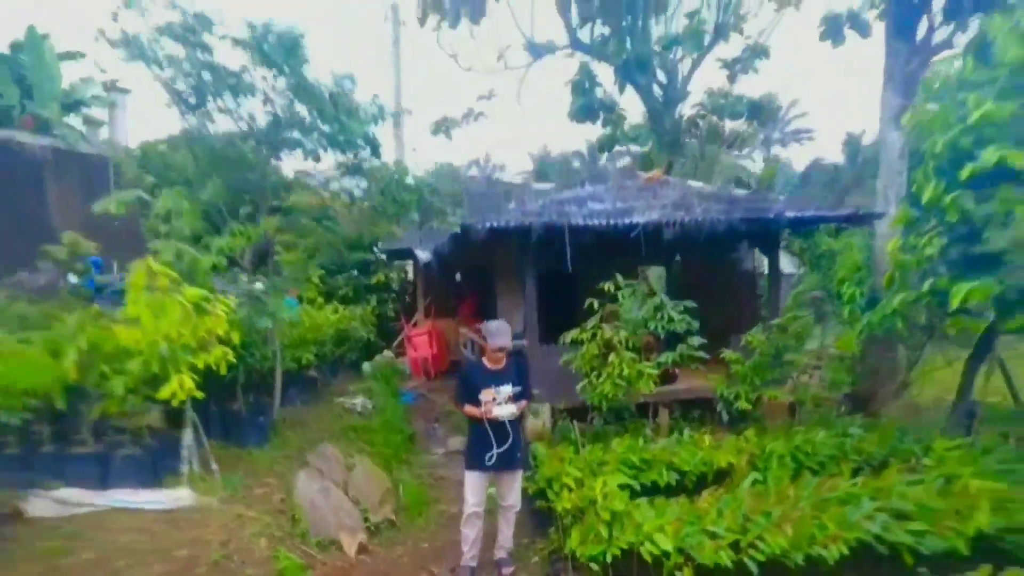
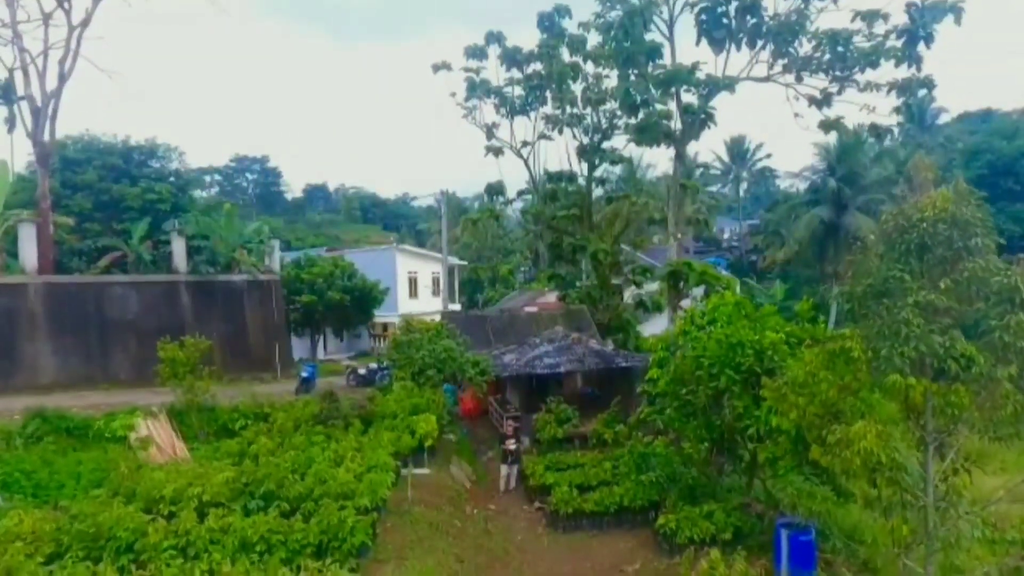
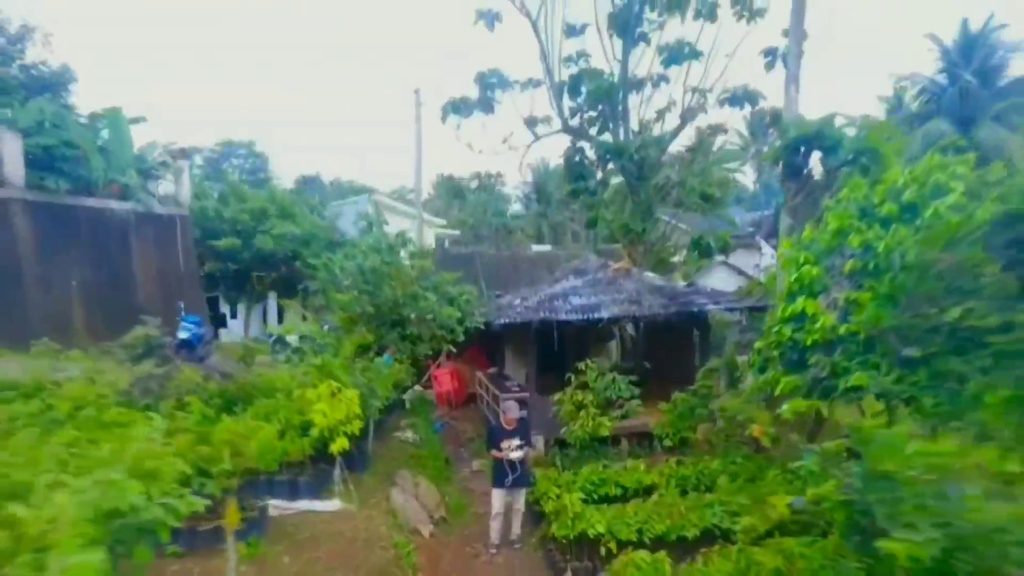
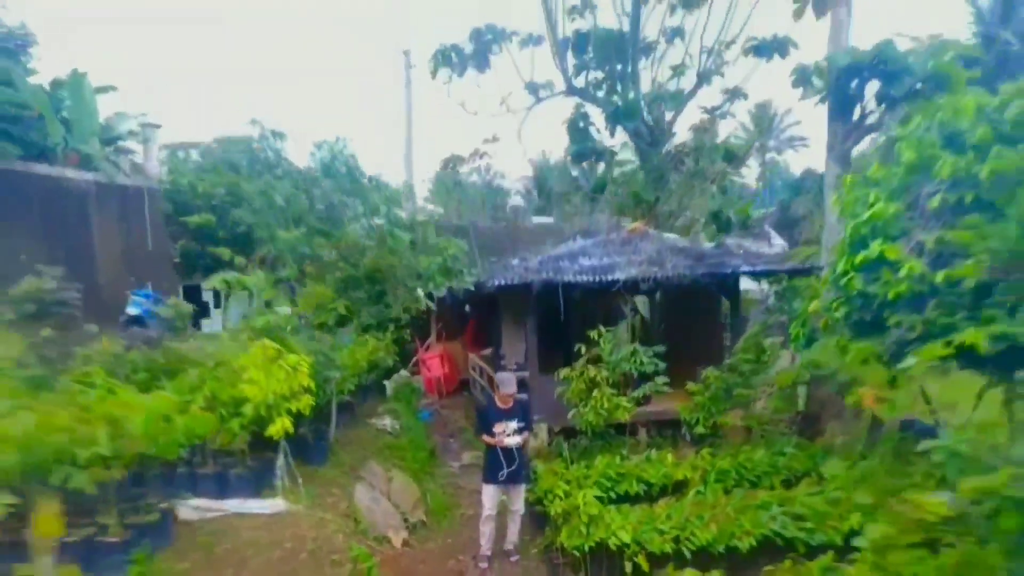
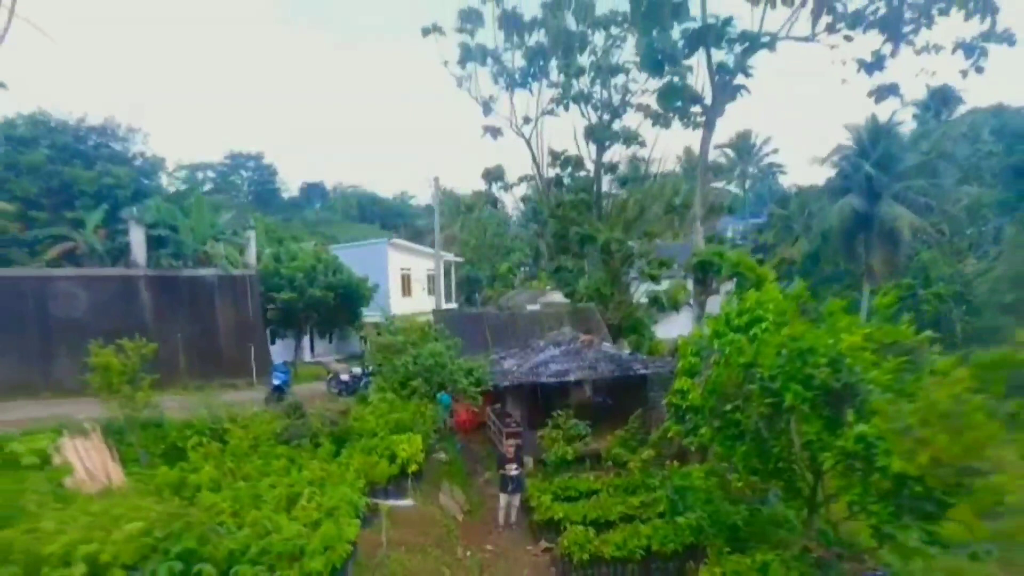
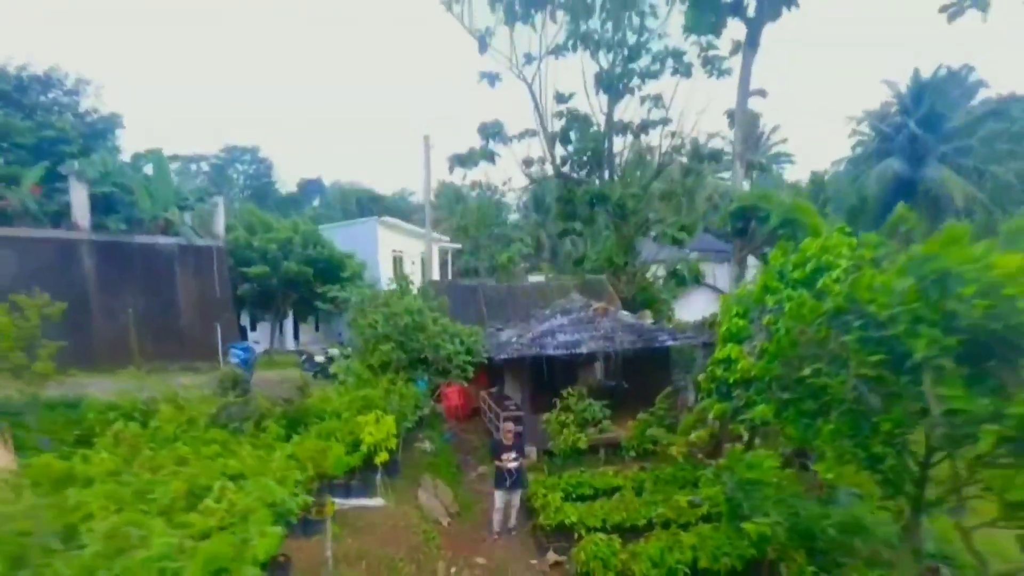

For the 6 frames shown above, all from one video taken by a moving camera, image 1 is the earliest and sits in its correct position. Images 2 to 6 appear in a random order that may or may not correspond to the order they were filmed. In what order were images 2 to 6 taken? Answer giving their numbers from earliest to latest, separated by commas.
4, 3, 6, 5, 2
